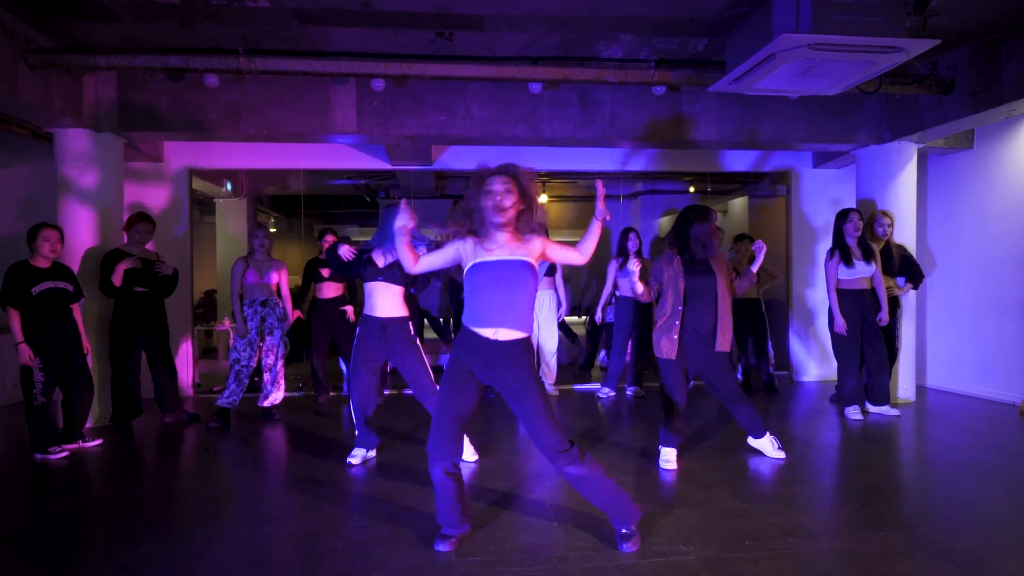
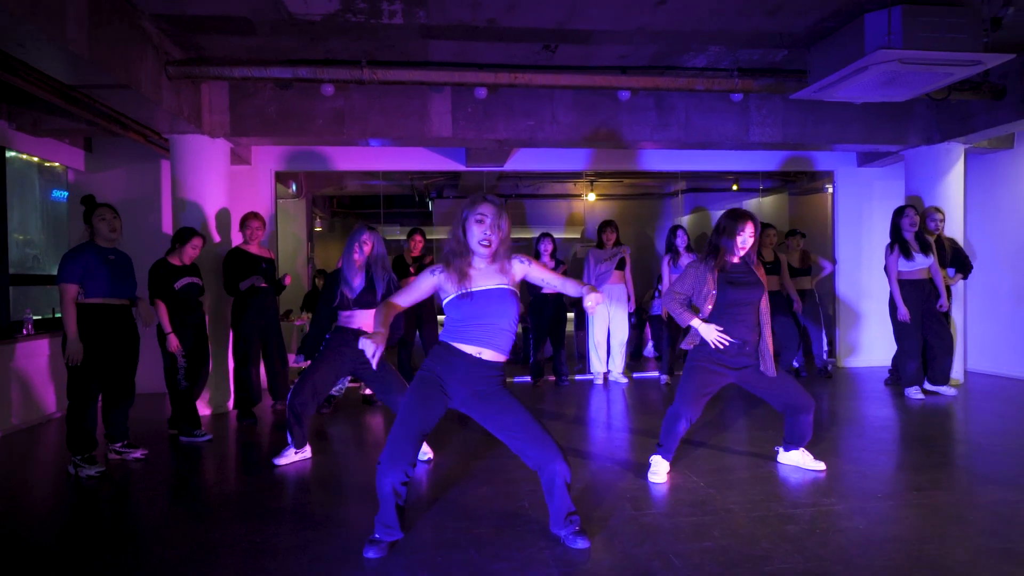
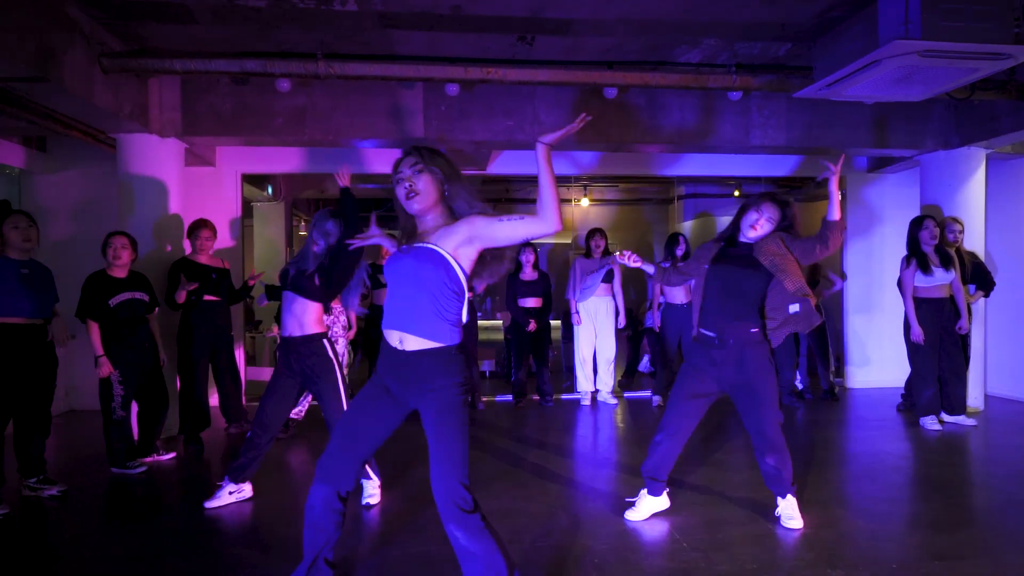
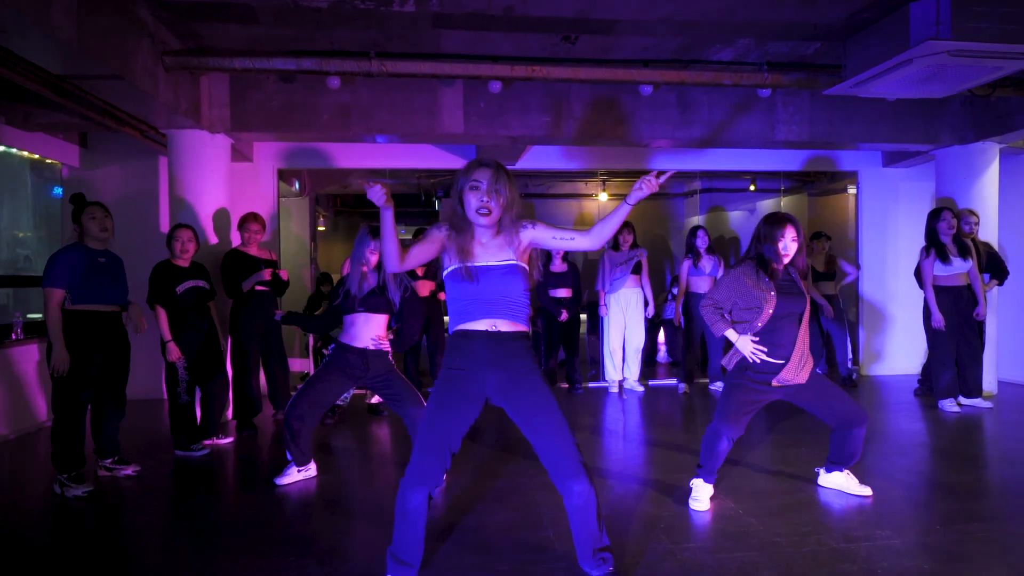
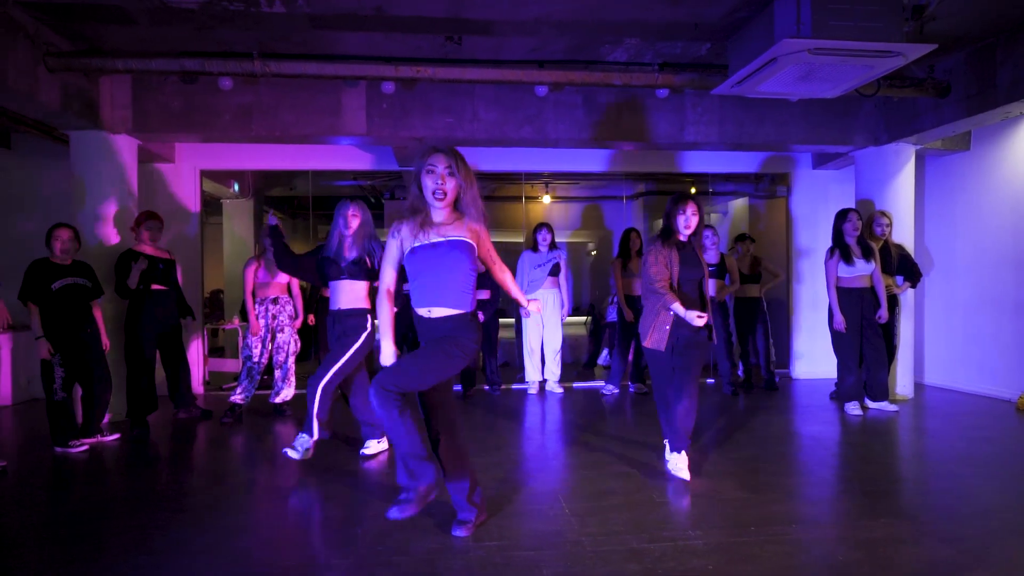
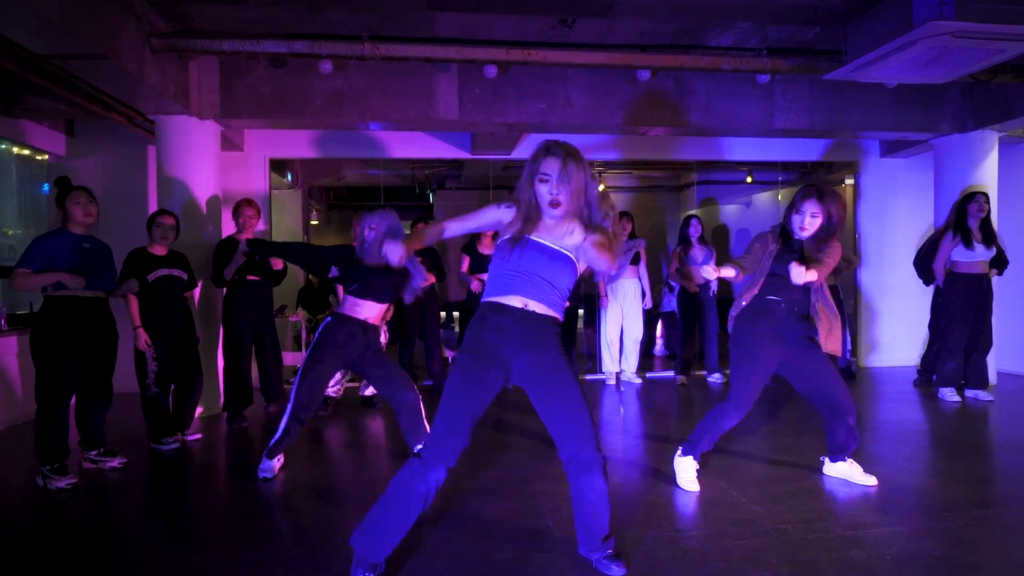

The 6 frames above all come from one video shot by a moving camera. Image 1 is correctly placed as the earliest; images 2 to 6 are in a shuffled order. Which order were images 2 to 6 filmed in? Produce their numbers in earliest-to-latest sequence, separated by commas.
5, 3, 4, 2, 6
